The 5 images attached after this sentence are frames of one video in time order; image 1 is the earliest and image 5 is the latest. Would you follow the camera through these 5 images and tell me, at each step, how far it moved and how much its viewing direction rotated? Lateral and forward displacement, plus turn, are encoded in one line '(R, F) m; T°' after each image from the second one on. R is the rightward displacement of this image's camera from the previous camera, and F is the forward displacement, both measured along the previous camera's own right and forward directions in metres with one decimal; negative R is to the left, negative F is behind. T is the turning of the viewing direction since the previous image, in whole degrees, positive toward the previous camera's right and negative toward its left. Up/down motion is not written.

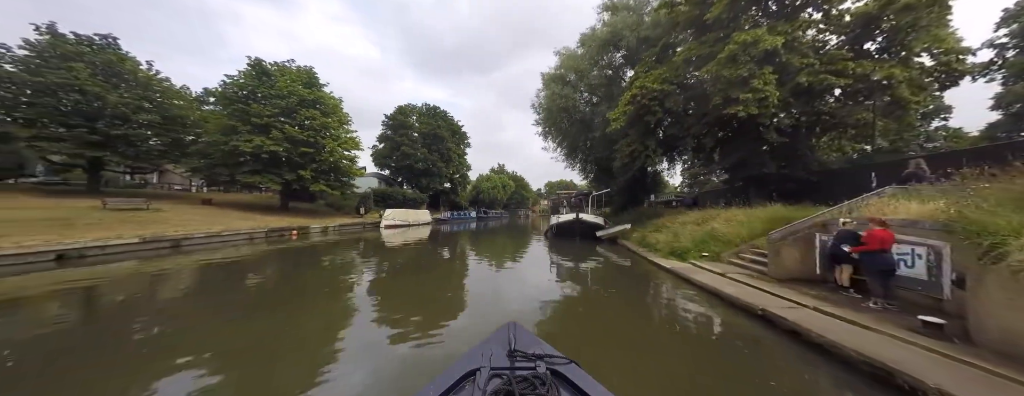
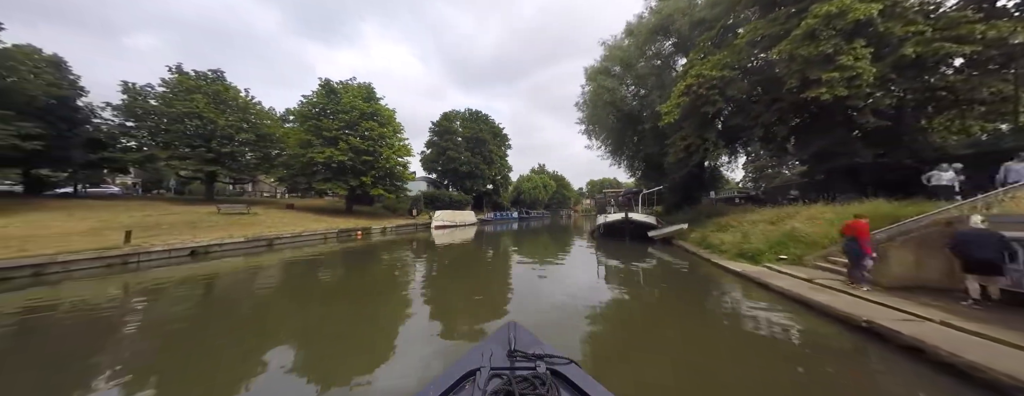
(-0.1, 0.0) m; -9°
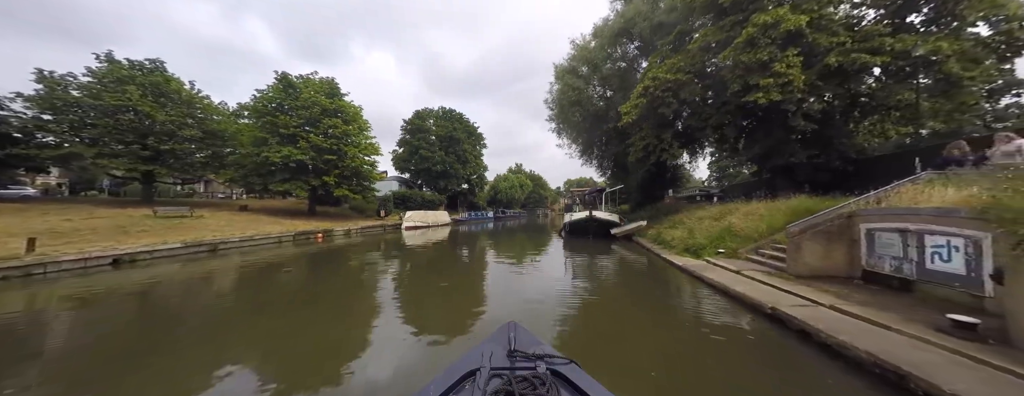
(+0.3, 0.0) m; +4°
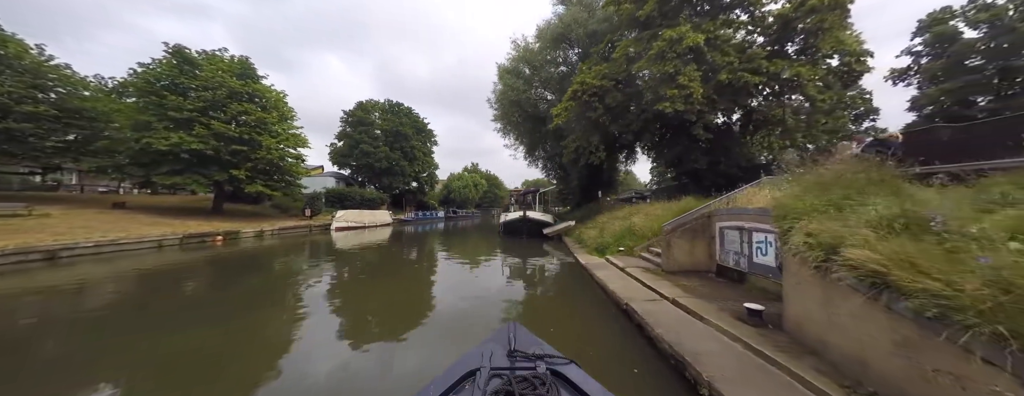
(+0.6, +0.1) m; +9°
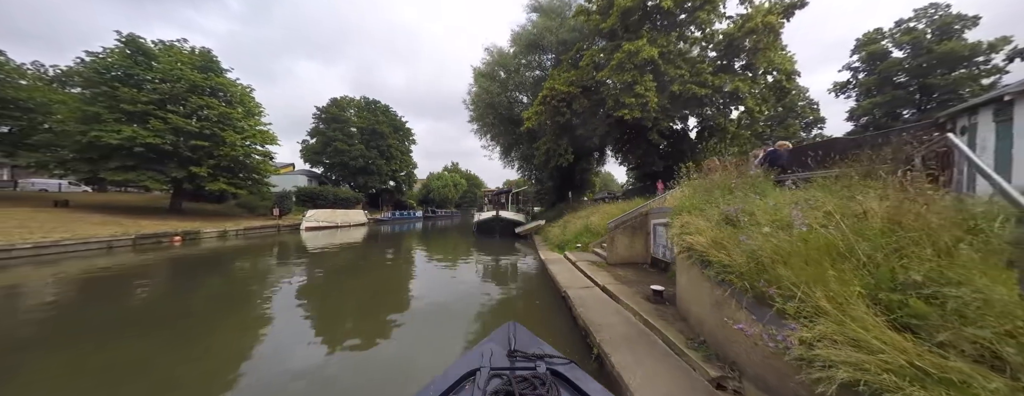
(+0.2, -0.3) m; +4°
